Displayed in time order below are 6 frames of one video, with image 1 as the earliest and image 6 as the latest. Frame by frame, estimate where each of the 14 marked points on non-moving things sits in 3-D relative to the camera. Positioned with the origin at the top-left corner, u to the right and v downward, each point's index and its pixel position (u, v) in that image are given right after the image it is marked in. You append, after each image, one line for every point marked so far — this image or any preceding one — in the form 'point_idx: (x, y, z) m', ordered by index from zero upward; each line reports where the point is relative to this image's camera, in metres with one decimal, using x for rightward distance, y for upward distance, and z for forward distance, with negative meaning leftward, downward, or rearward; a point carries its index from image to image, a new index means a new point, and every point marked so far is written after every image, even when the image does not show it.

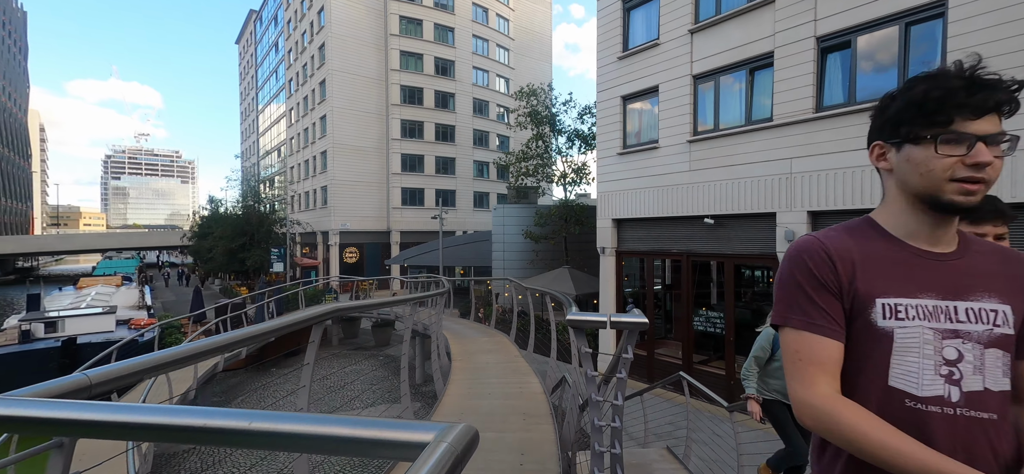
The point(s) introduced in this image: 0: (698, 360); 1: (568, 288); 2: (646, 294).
0: (+4.3, -2.9, +9.8) m
1: (+1.8, -1.6, +13.2) m
2: (+3.5, -1.4, +10.7) m
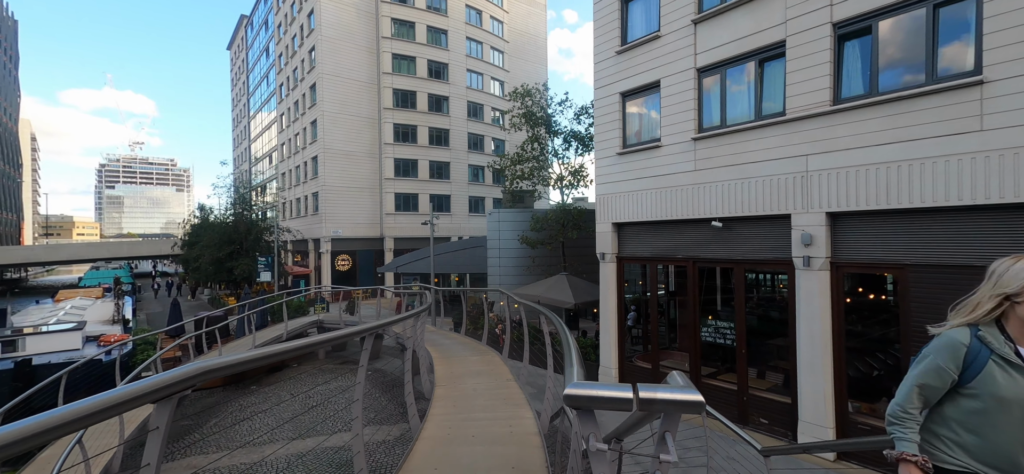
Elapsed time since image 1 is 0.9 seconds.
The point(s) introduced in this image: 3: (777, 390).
0: (+4.2, -2.9, +9.1) m
1: (+1.6, -1.8, +12.5) m
2: (+3.3, -1.6, +10.1) m
3: (+5.1, -2.9, +8.0) m
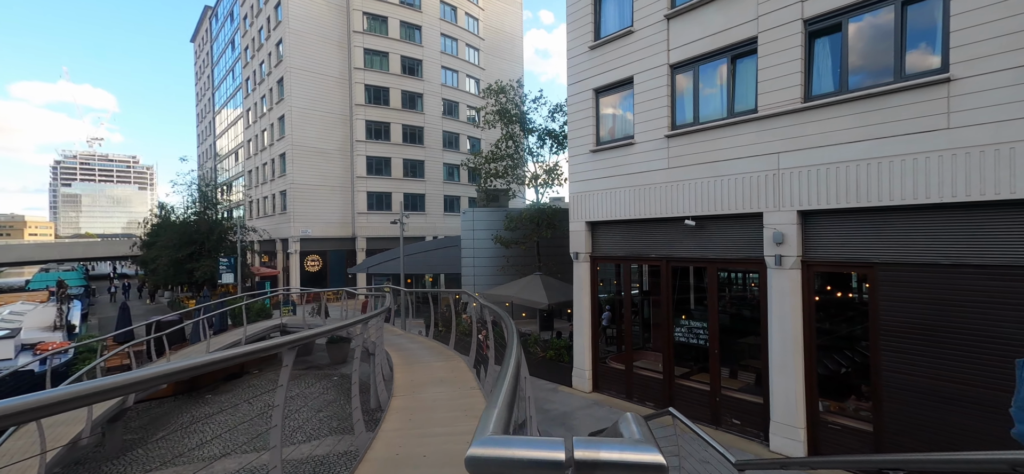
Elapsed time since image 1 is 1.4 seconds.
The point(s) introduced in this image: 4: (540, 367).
0: (+3.6, -2.9, +9.0) m
1: (+0.8, -1.8, +12.3) m
2: (+2.6, -1.5, +9.9) m
3: (+4.5, -2.9, +7.9) m
4: (+0.8, -3.6, +11.7) m
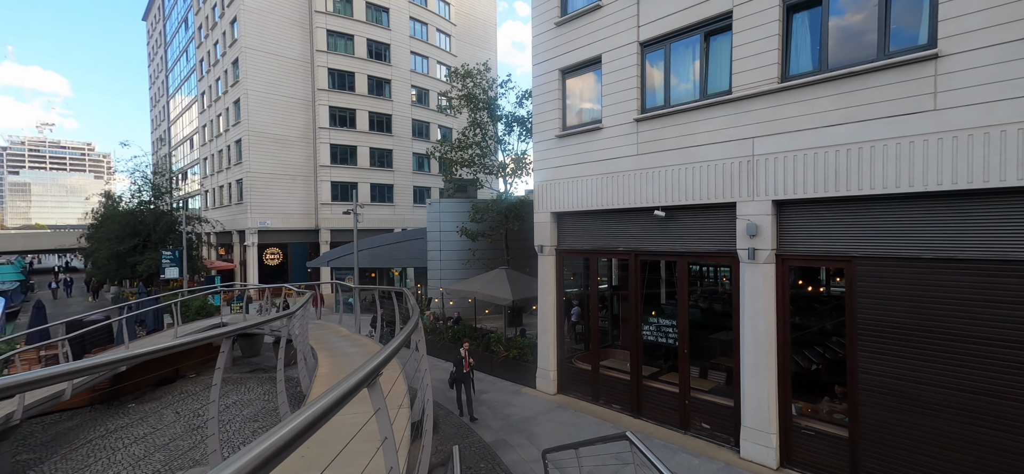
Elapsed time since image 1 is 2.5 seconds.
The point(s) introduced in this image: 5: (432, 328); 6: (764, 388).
0: (+2.7, -2.8, +8.4) m
1: (-0.2, -1.5, +11.6) m
2: (+1.7, -1.4, +9.3) m
3: (+3.7, -2.8, +7.4) m
4: (-0.2, -3.4, +11.0) m
5: (-2.6, -3.0, +13.7) m
6: (+4.0, -2.4, +6.7) m
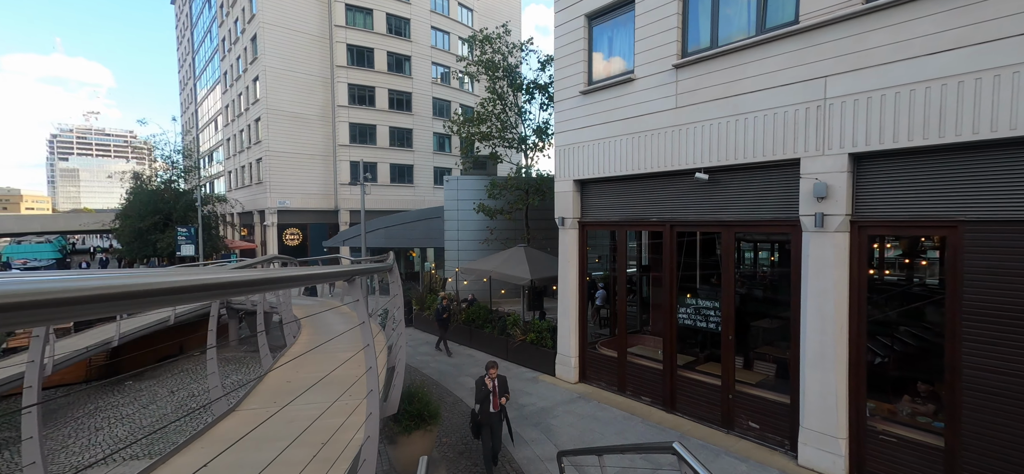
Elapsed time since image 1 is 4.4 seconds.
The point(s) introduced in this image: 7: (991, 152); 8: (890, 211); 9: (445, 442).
0: (+3.0, -2.2, +7.3) m
1: (+0.2, -0.9, +10.6) m
2: (+2.1, -0.8, +8.2) m
3: (+3.9, -2.3, +6.3) m
4: (+0.2, -2.8, +10.1) m
5: (-2.0, -2.2, +12.9) m
6: (+4.2, -1.9, +5.5) m
7: (+5.2, +0.9, +4.5) m
8: (+4.7, +0.3, +5.2) m
9: (-1.0, -3.2, +6.5) m
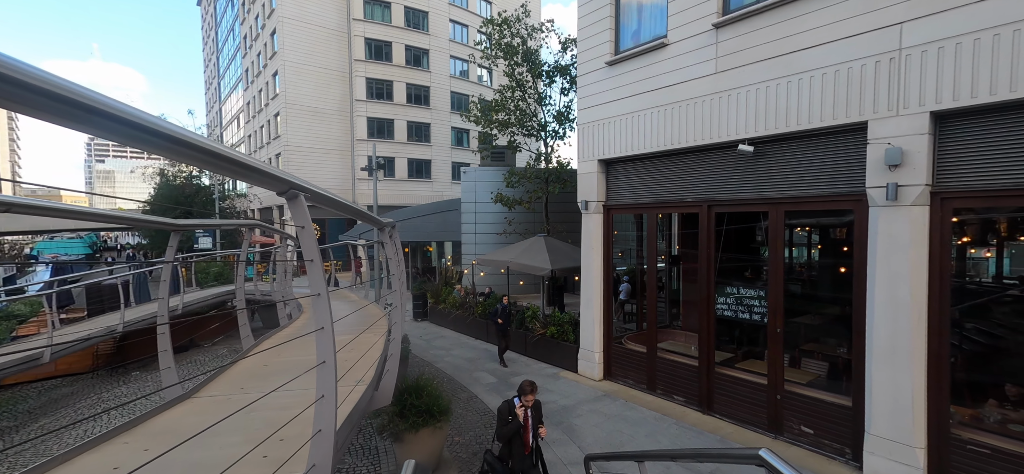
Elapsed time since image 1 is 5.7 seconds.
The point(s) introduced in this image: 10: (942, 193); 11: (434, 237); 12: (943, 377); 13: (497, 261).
0: (+3.3, -1.9, +6.6) m
1: (+0.7, -0.6, +10.0) m
2: (+2.4, -0.5, +7.5) m
3: (+4.2, -2.0, +5.5) m
4: (+0.6, -2.5, +9.5) m
5: (-1.5, -1.9, +12.4) m
6: (+4.4, -1.6, +4.7) m
7: (+5.4, +1.2, +3.7) m
8: (+4.9, +0.6, +4.4) m
9: (-0.8, -2.9, +5.9) m
10: (+4.7, +0.5, +4.5) m
11: (-3.5, 0.0, +18.6) m
12: (+4.8, -1.5, +4.6) m
13: (-0.4, -0.6, +10.9) m
